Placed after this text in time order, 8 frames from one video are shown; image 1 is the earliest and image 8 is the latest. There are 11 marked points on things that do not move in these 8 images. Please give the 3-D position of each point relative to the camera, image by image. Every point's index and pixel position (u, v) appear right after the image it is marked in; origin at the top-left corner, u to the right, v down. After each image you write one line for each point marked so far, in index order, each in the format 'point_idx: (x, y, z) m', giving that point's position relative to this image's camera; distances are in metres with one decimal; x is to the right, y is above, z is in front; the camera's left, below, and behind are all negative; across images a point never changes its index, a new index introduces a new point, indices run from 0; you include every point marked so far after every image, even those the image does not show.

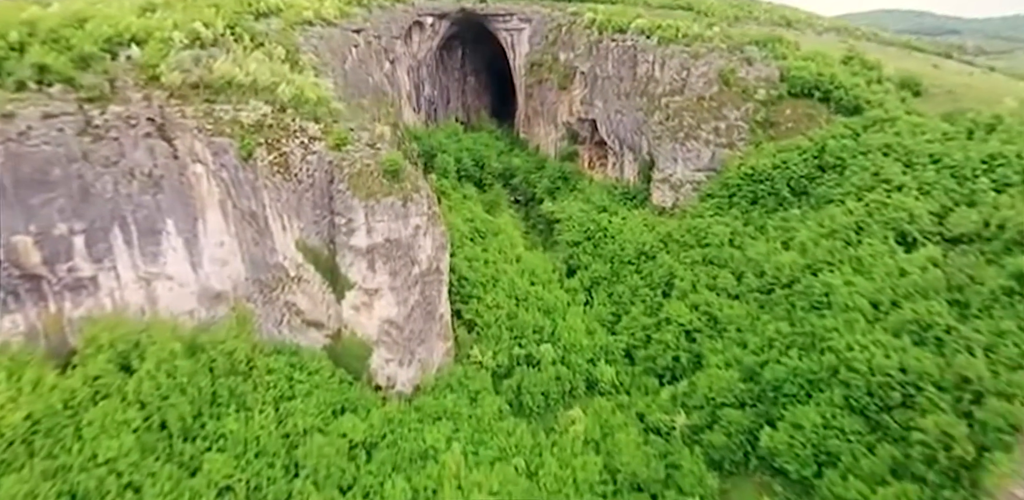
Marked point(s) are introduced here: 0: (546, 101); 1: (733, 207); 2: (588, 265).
0: (+1.3, +5.3, +19.6) m
1: (+5.5, +1.1, +13.7) m
2: (+2.0, -0.4, +14.1) m
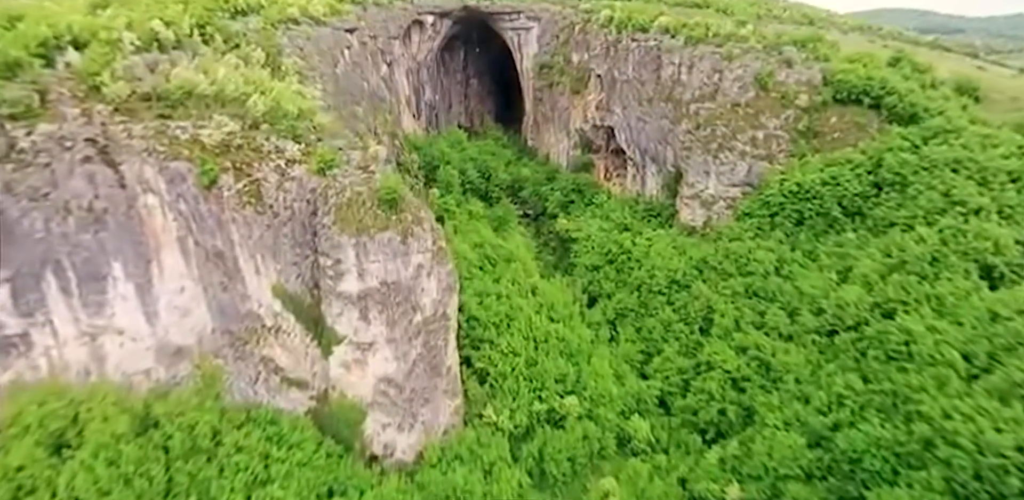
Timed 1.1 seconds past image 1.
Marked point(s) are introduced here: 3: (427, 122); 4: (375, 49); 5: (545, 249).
0: (+1.5, +4.7, +18.0) m
1: (+5.8, +0.5, +12.1) m
2: (+2.3, -1.0, +12.5) m
3: (-3.1, +4.6, +19.7) m
4: (-3.9, +5.7, +15.6) m
5: (+0.9, 0.0, +15.1) m
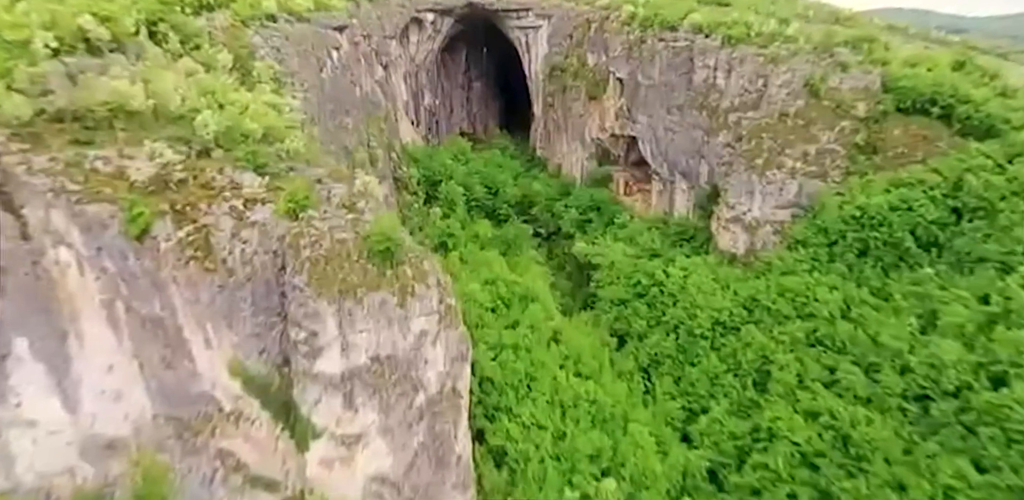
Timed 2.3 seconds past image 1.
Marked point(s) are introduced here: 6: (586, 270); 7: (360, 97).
0: (+1.8, +4.1, +16.3) m
1: (+6.1, -0.2, +10.4) m
2: (+2.6, -1.7, +10.7) m
3: (-2.8, +3.9, +17.9) m
4: (-3.6, +5.0, +13.8) m
5: (+1.2, -0.7, +13.4) m
6: (+1.8, -0.5, +13.0) m
7: (-3.4, +3.4, +12.1) m
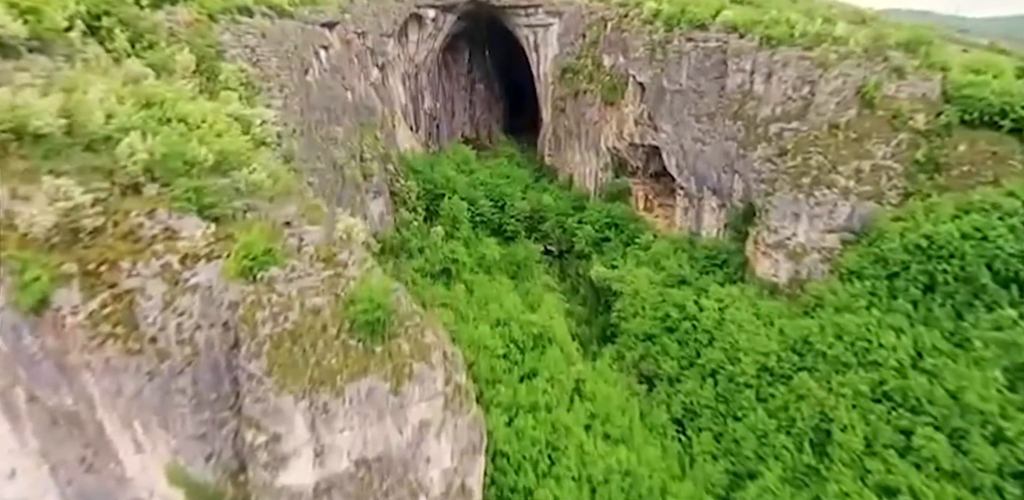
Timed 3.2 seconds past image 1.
0: (+2.0, +3.5, +14.9) m
1: (+6.3, -0.8, +9.0) m
2: (+2.8, -2.3, +9.3) m
3: (-2.6, +3.4, +16.5) m
4: (-3.4, +4.5, +12.4) m
5: (+1.4, -1.2, +12.0) m
6: (+2.0, -1.0, +11.6) m
7: (-3.1, +2.9, +10.7) m
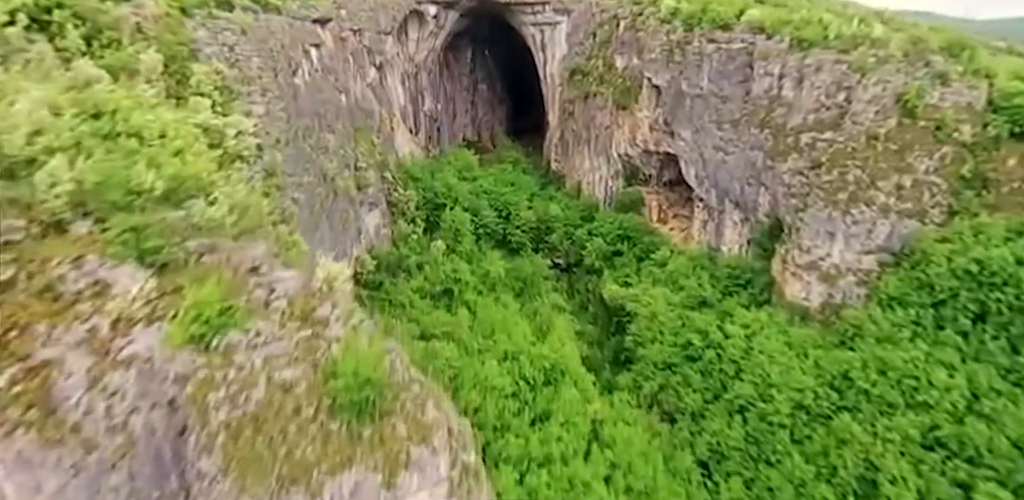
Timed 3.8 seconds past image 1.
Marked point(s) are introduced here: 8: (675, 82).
0: (+2.2, +3.2, +14.0) m
1: (+6.5, -1.2, +8.2) m
2: (+2.9, -2.6, +8.5) m
3: (-2.4, +3.2, +15.6) m
4: (-3.2, +4.2, +11.5) m
5: (+1.5, -1.5, +11.1) m
6: (+2.1, -1.4, +10.7) m
7: (-3.0, +2.6, +9.8) m
8: (+3.6, +3.7, +12.0) m
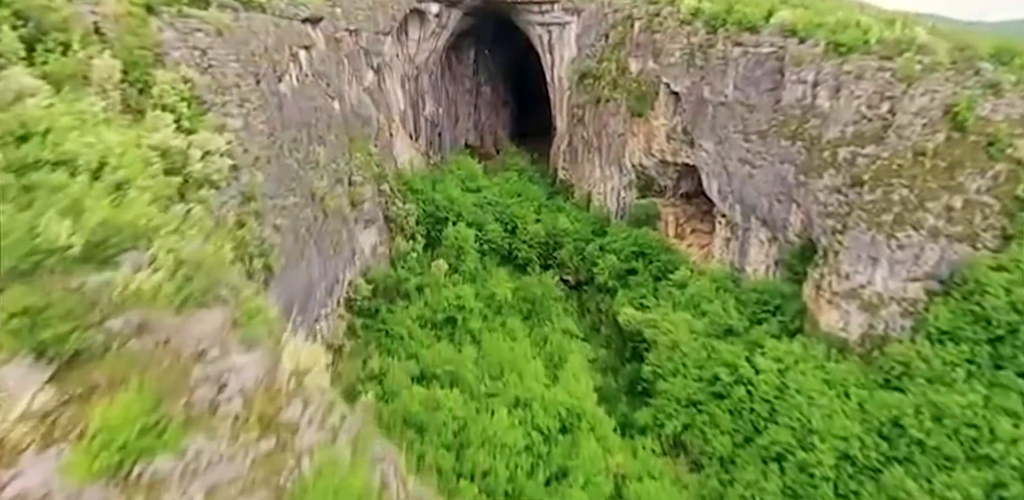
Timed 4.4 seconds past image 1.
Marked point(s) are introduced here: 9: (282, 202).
0: (+2.4, +2.8, +13.1) m
1: (+6.6, -1.6, +7.3) m
2: (+3.0, -3.0, +7.6) m
3: (-2.3, +2.8, +14.7) m
4: (-3.0, +3.9, +10.6) m
5: (+1.7, -1.9, +10.3) m
6: (+2.2, -1.7, +9.9) m
7: (-2.8, +2.2, +8.9) m
8: (+3.7, +3.3, +11.2) m
9: (-2.6, +0.5, +6.2) m
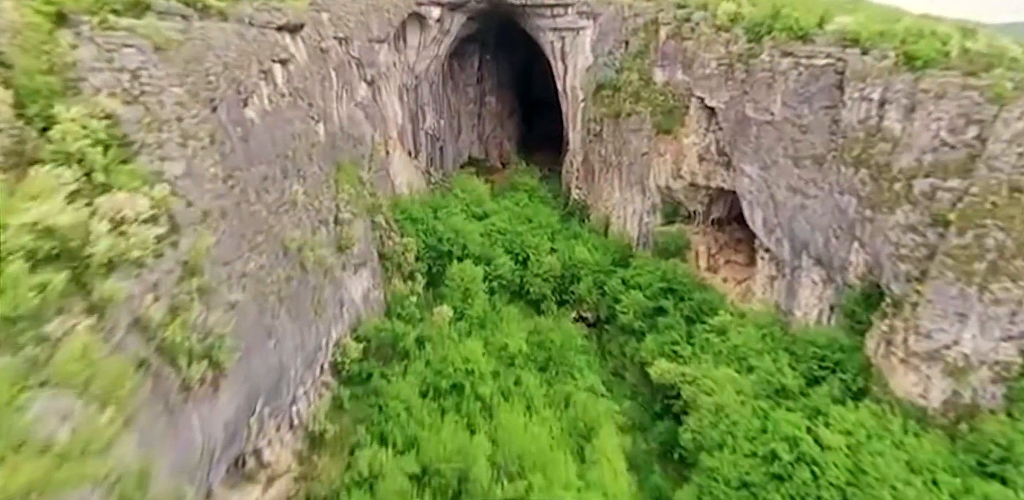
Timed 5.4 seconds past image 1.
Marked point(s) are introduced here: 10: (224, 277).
0: (+2.6, +2.2, +11.8) m
1: (+6.8, -2.3, +5.9) m
2: (+3.3, -3.7, +6.3) m
3: (-2.0, +2.2, +13.3) m
4: (-2.8, +3.2, +9.3) m
5: (+1.9, -2.6, +8.9) m
6: (+2.5, -2.4, +8.5) m
7: (-2.6, +1.5, +7.5) m
8: (+4.0, +2.6, +9.8) m
9: (-2.3, -0.1, +4.8) m
10: (-2.1, -0.2, +4.3) m
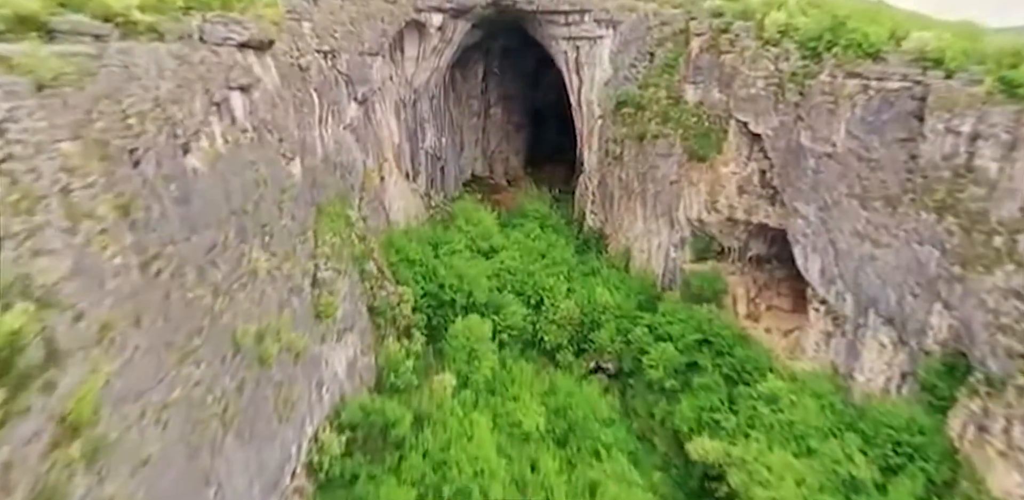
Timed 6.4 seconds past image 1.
0: (+2.8, +1.4, +10.4) m
1: (+7.0, -3.1, +4.6) m
2: (+3.4, -4.5, +4.9) m
3: (-1.8, +1.5, +12.0) m
4: (-2.6, +2.5, +7.9) m
5: (+2.1, -3.3, +7.6) m
6: (+2.6, -3.2, +7.2) m
7: (-2.4, +0.8, +6.1) m
8: (+4.2, +1.8, +8.4) m
9: (-2.1, -0.9, +3.4) m
10: (-1.9, -0.9, +3.0) m
